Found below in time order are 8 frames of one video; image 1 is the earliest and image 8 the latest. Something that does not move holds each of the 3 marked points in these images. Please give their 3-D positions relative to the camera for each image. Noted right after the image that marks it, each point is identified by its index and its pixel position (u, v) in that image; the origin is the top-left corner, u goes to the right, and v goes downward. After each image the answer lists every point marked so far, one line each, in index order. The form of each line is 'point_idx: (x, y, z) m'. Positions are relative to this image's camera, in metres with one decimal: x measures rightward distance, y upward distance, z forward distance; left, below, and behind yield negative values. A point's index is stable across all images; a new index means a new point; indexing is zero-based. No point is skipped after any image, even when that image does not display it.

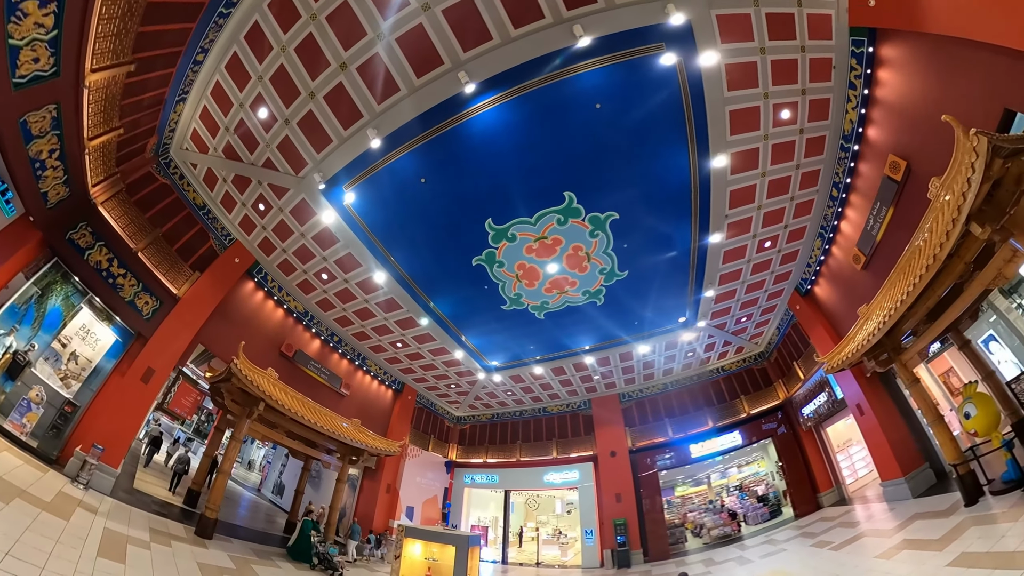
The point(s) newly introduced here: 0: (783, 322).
0: (+6.6, -0.7, +8.9) m
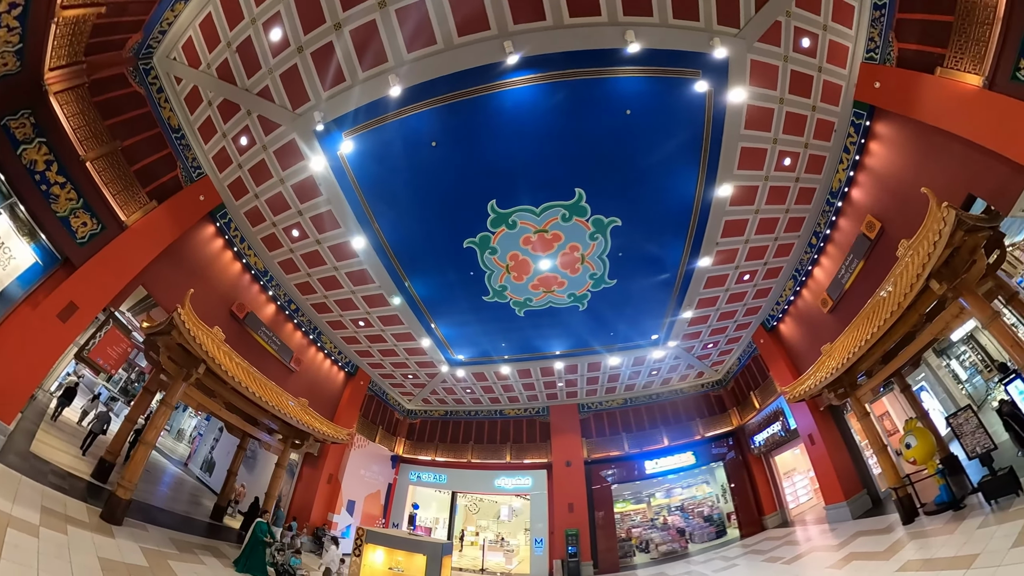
0: (+6.1, -1.7, +9.7) m
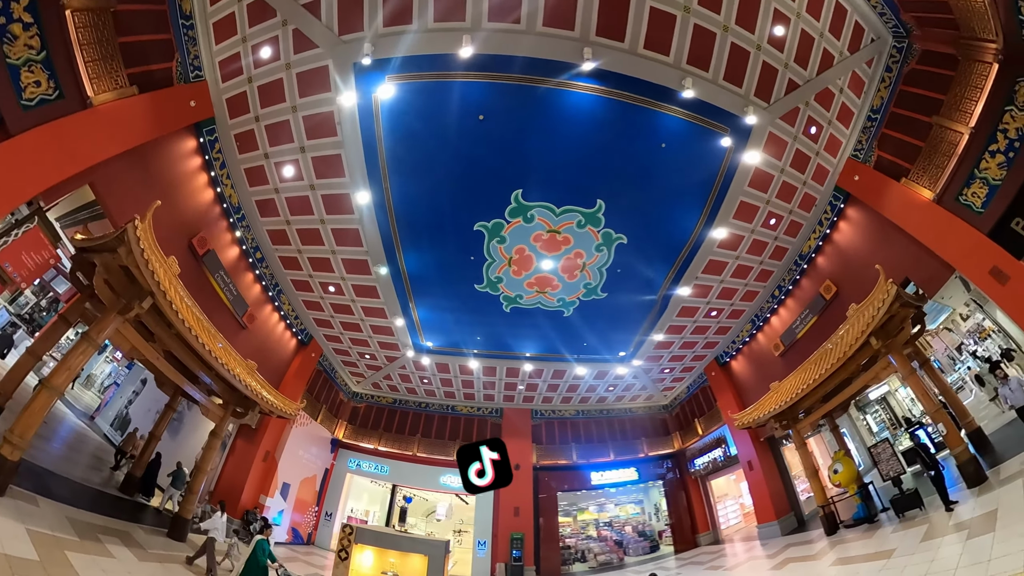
0: (+5.2, -2.7, +10.8) m
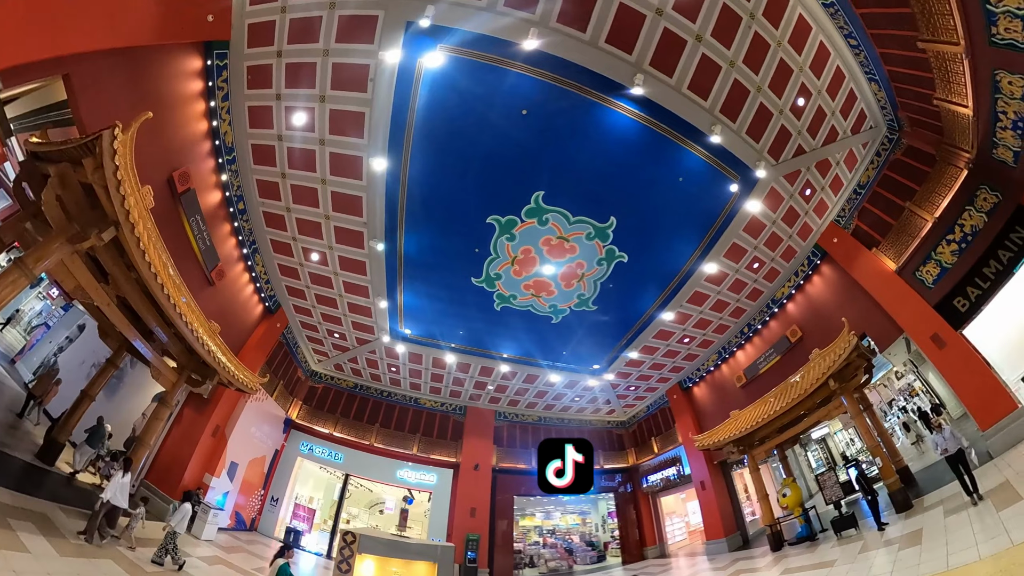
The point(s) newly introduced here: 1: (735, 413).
0: (+4.2, -3.5, +11.4) m
1: (+5.1, -2.8, +8.6) m
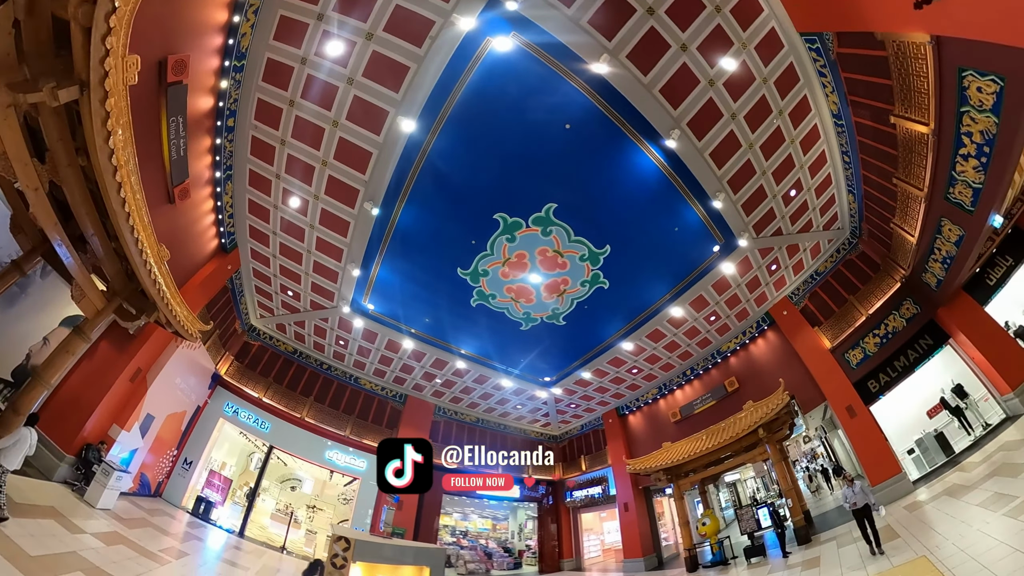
0: (+2.3, -4.3, +12.0) m
1: (+3.8, -3.9, +9.4) m
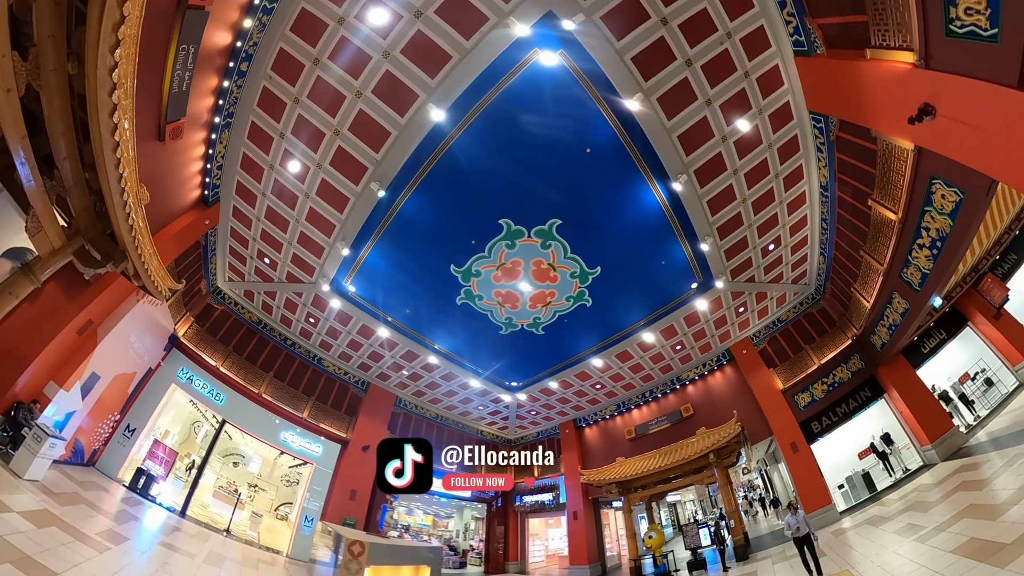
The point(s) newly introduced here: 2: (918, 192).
0: (+0.9, -4.6, +12.3) m
1: (+2.8, -4.5, +9.9) m
2: (+5.9, +1.4, +5.5) m
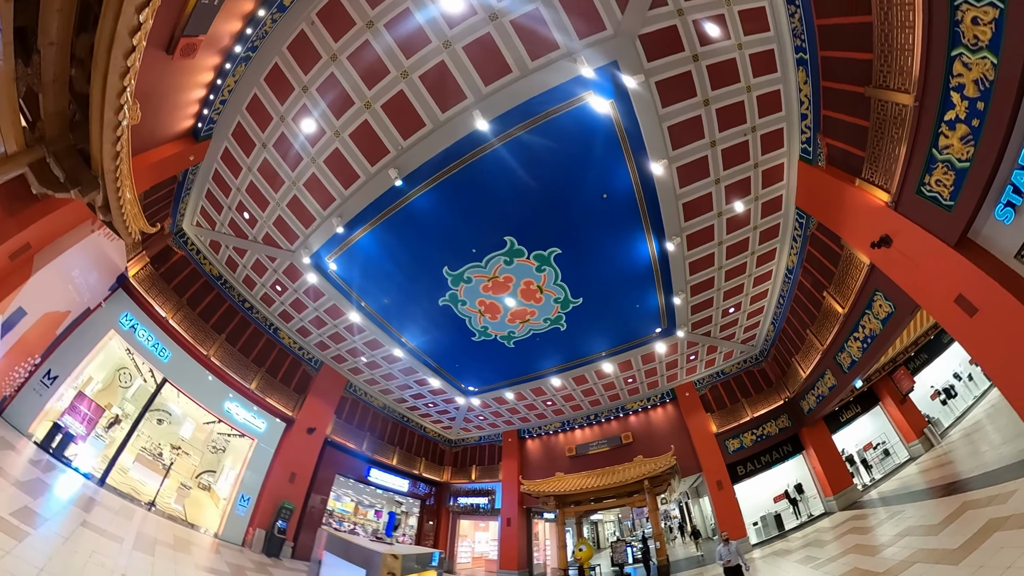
0: (-1.0, -4.8, +12.5) m
1: (+1.3, -5.2, +10.5) m
2: (+6.2, -0.1, +6.7) m
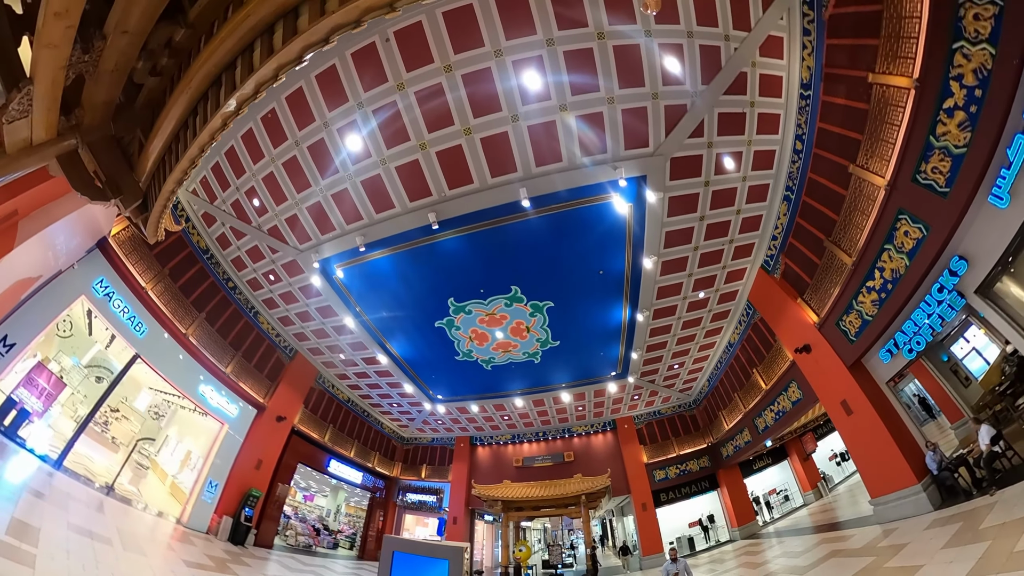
0: (-2.7, -5.1, +13.2) m
1: (-0.3, -6.0, +11.7) m
2: (+6.1, -2.1, +8.7) m
